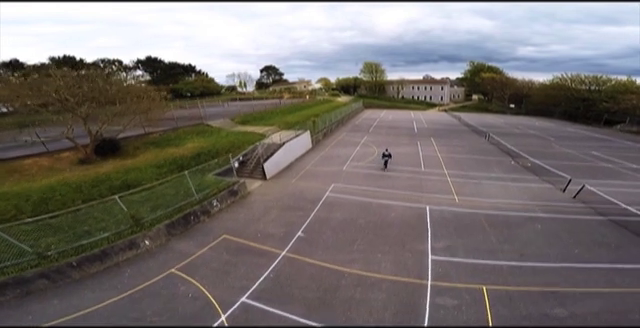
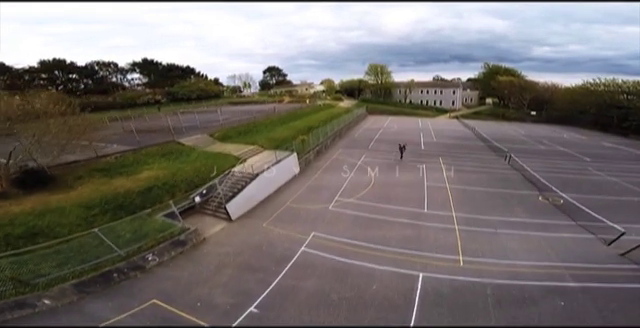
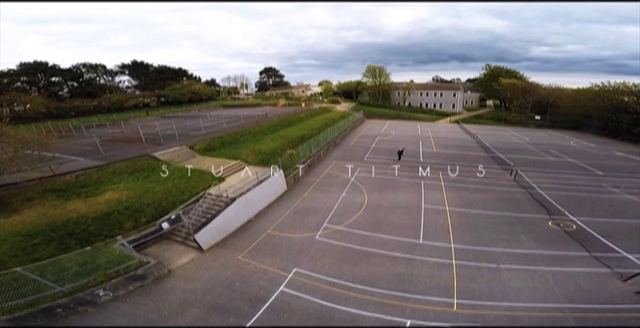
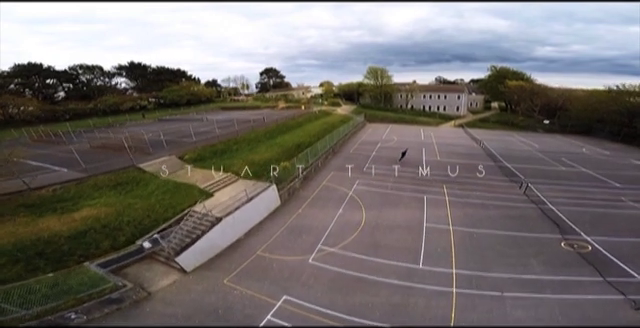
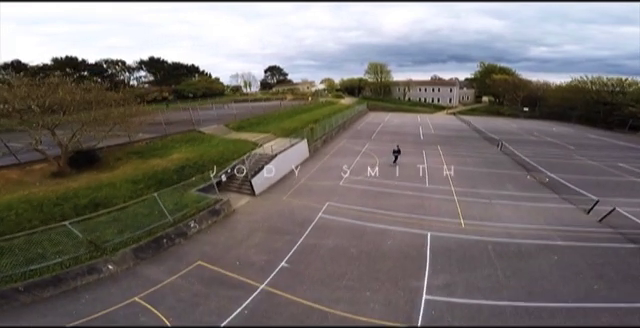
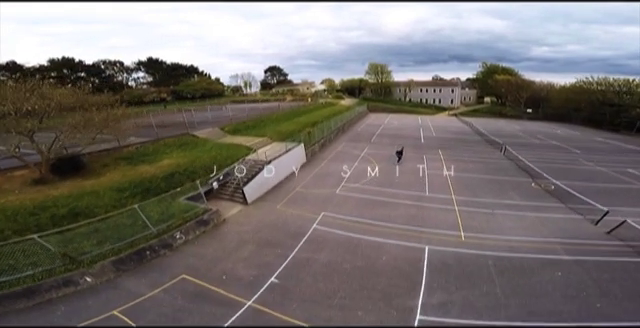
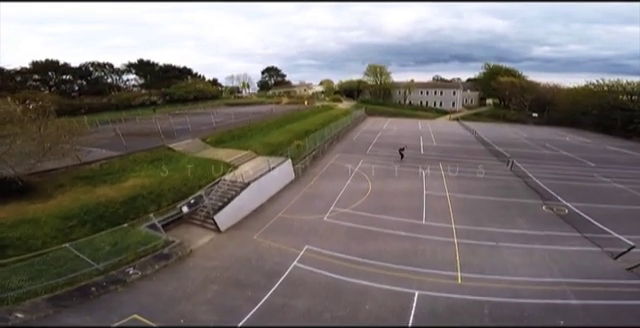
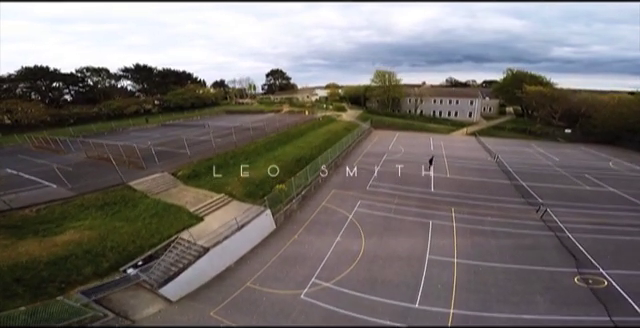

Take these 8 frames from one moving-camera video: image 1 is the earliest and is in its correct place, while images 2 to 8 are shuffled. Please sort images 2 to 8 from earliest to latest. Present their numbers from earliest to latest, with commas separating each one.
5, 6, 2, 7, 3, 4, 8
